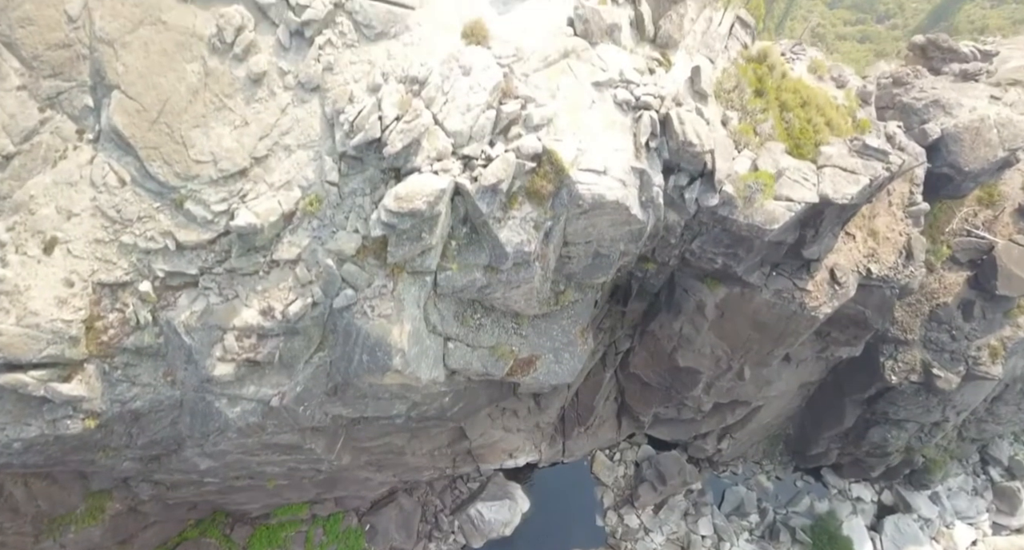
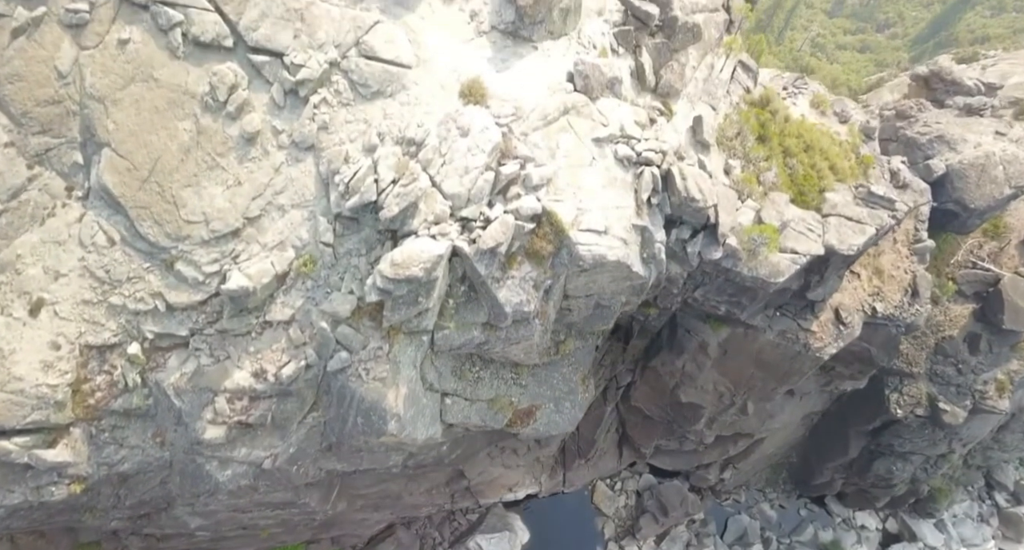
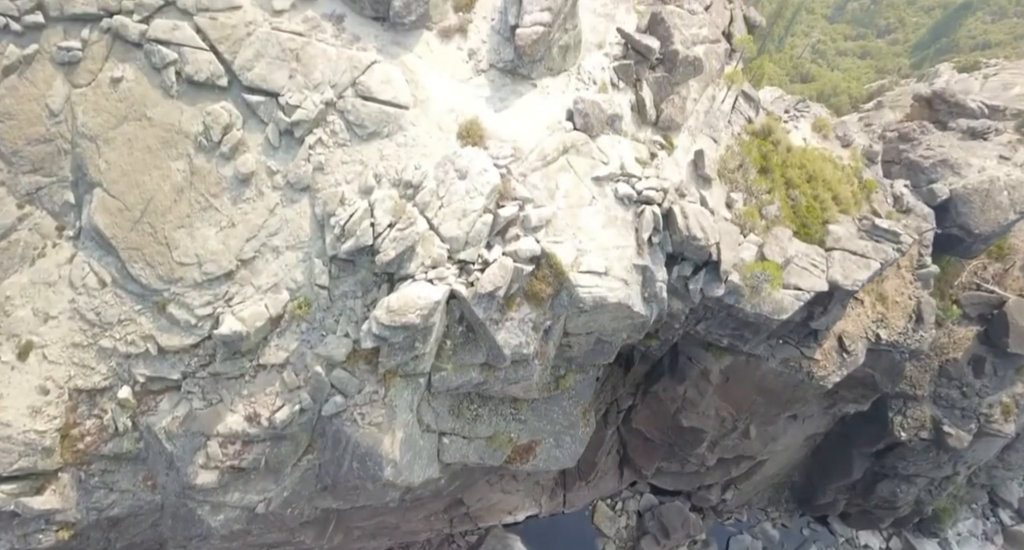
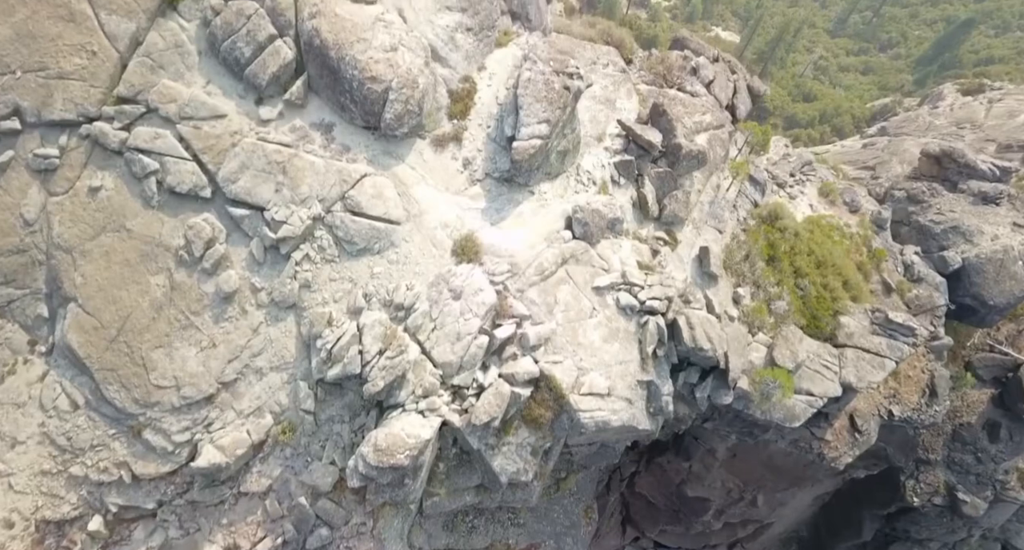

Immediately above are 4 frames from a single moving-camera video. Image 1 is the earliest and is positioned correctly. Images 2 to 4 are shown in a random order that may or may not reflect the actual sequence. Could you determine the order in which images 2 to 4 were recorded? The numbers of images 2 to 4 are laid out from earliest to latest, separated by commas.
2, 3, 4
